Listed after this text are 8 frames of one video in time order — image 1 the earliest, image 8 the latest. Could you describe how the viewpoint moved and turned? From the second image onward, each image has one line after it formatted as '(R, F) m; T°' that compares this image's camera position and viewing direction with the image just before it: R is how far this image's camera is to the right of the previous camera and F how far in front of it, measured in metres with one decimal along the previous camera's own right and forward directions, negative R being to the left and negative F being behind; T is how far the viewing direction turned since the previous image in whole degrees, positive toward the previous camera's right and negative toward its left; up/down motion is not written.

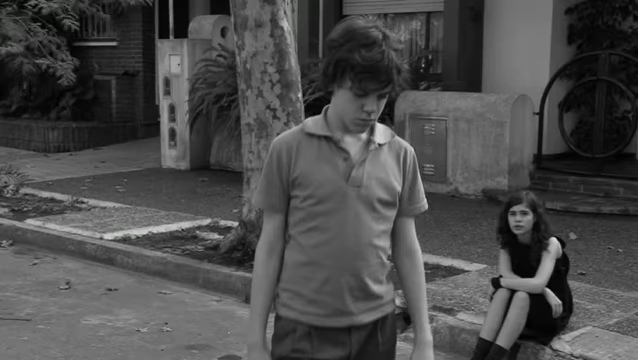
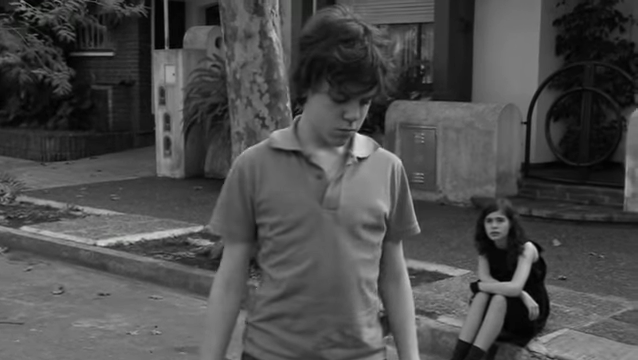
(+0.1, -0.2) m; 0°
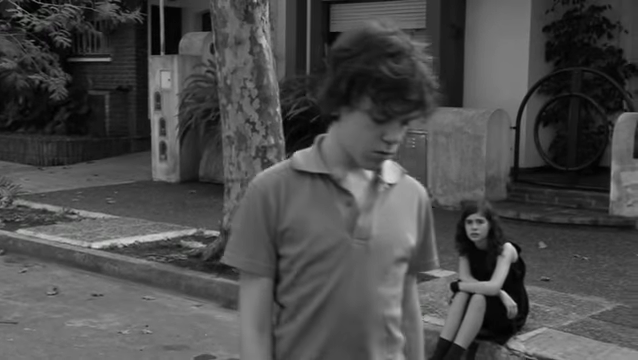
(+0.1, -0.1) m; 0°
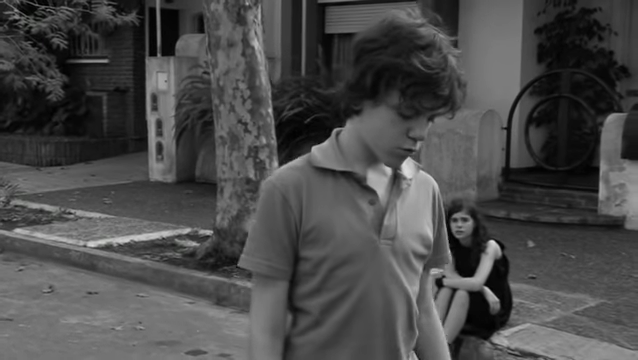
(+0.1, -0.1) m; 0°
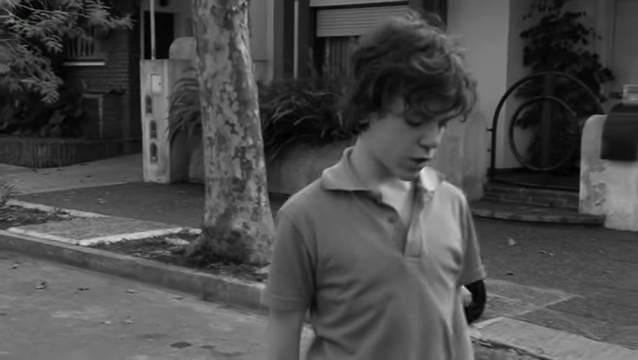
(+0.1, -0.2) m; 0°
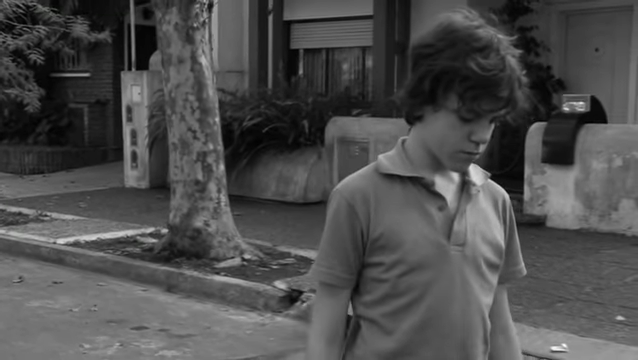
(+0.4, -0.7) m; 0°
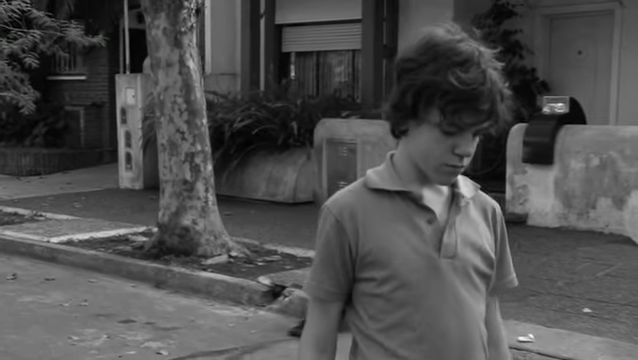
(+0.2, -0.3) m; 0°
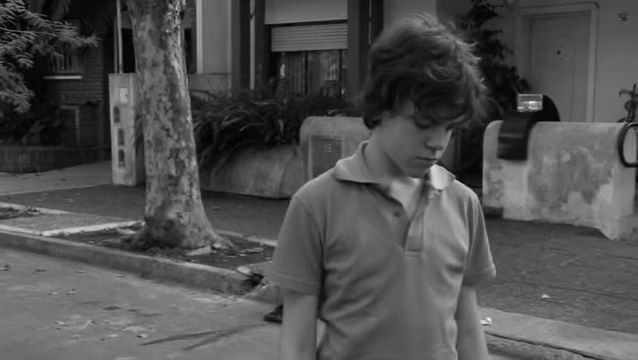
(+0.3, -0.4) m; 0°
